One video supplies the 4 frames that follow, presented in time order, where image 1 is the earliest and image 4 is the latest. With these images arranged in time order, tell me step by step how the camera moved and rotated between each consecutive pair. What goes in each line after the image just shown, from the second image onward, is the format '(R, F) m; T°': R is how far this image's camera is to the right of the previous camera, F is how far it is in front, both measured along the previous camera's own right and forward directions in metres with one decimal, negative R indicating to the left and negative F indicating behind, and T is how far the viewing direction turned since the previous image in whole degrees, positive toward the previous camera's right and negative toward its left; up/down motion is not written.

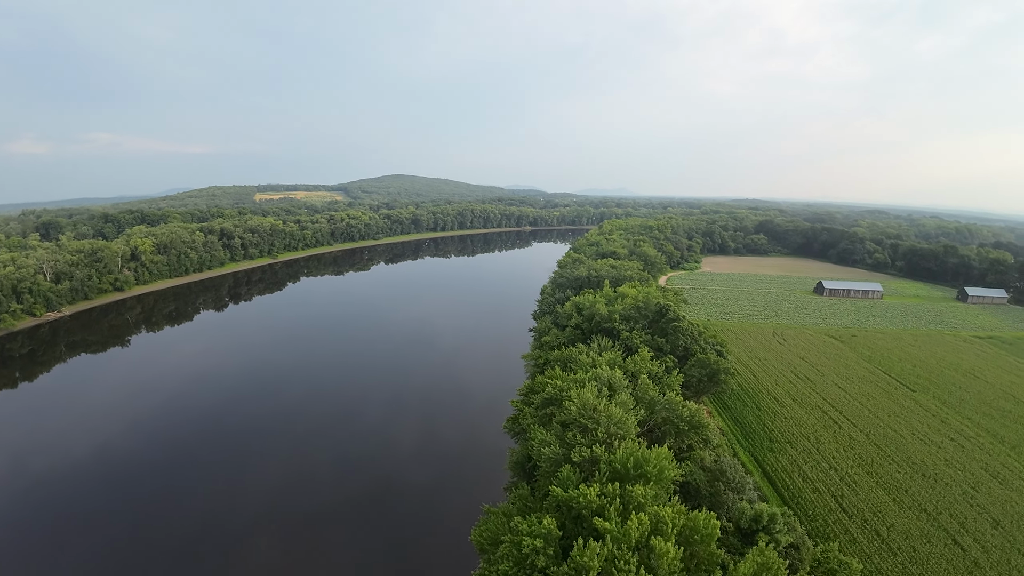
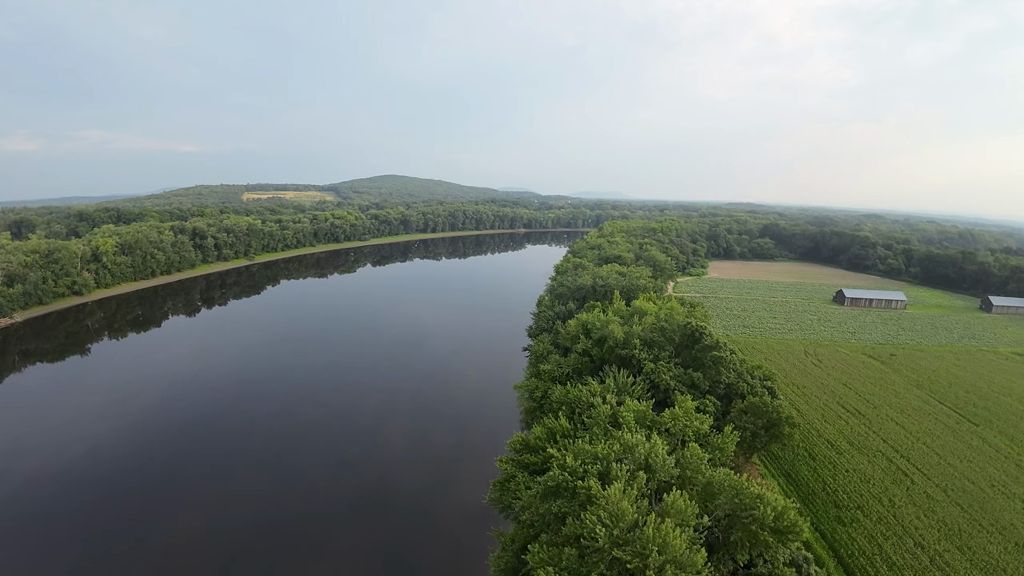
(+0.1, +5.2) m; +1°
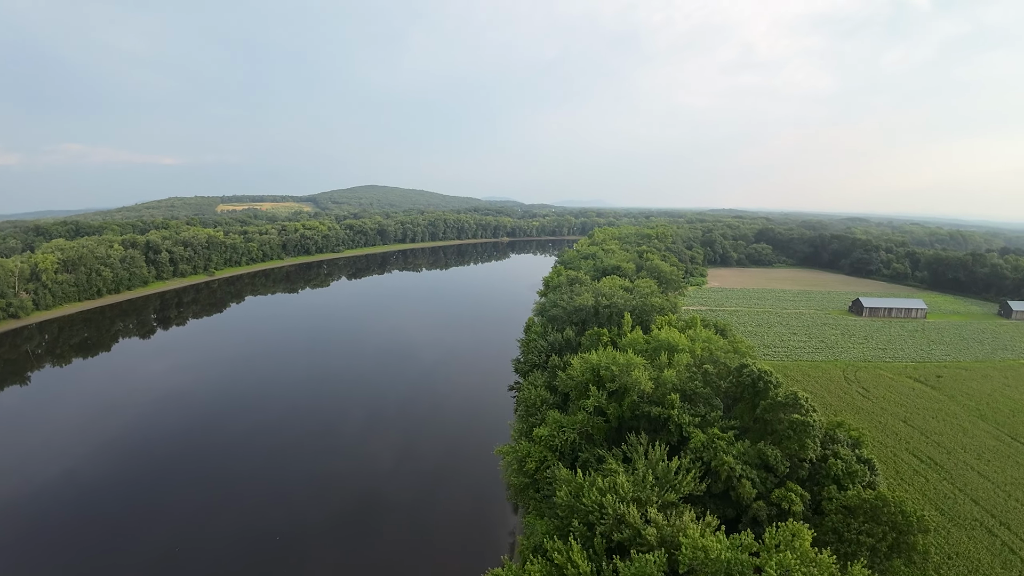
(+0.2, +5.7) m; +2°
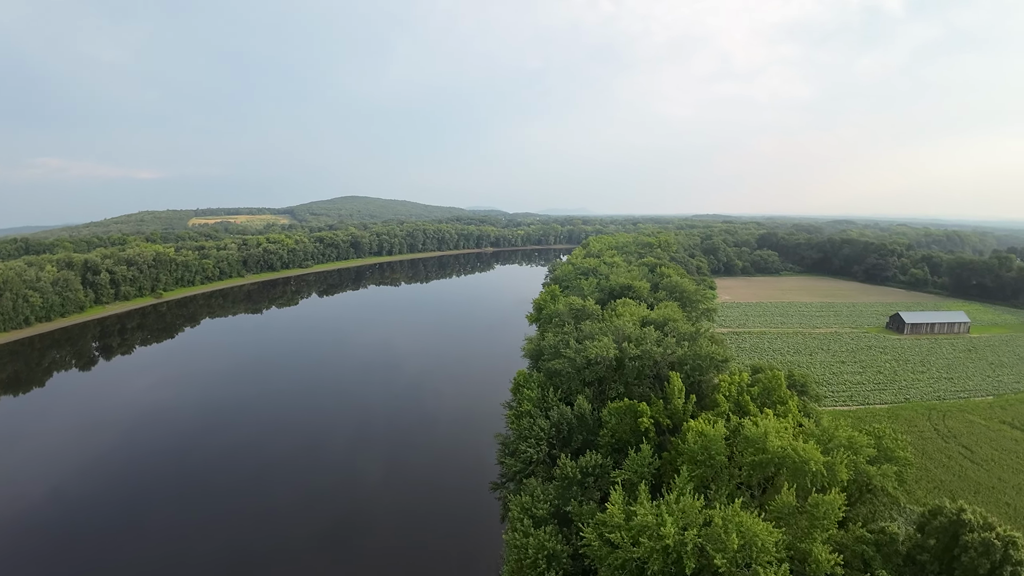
(+0.2, +7.1) m; +2°
